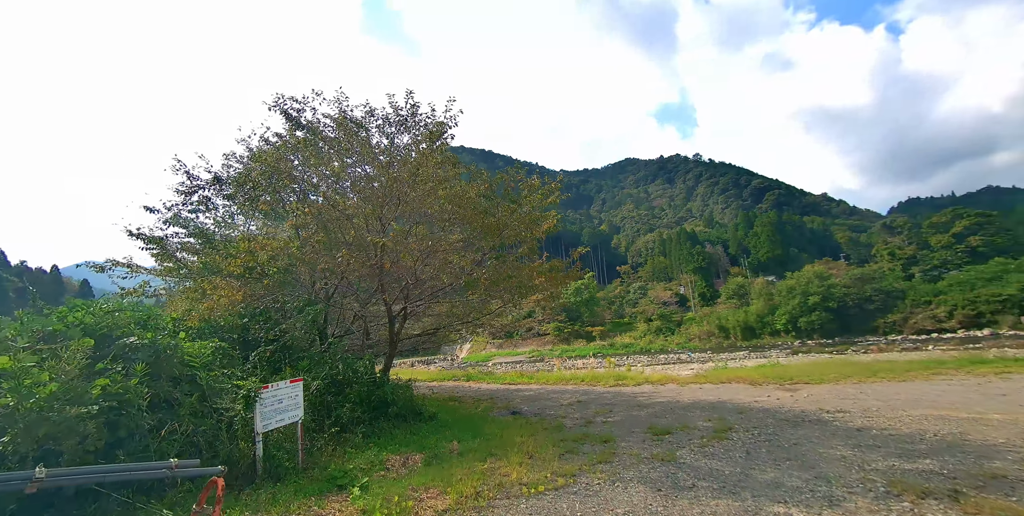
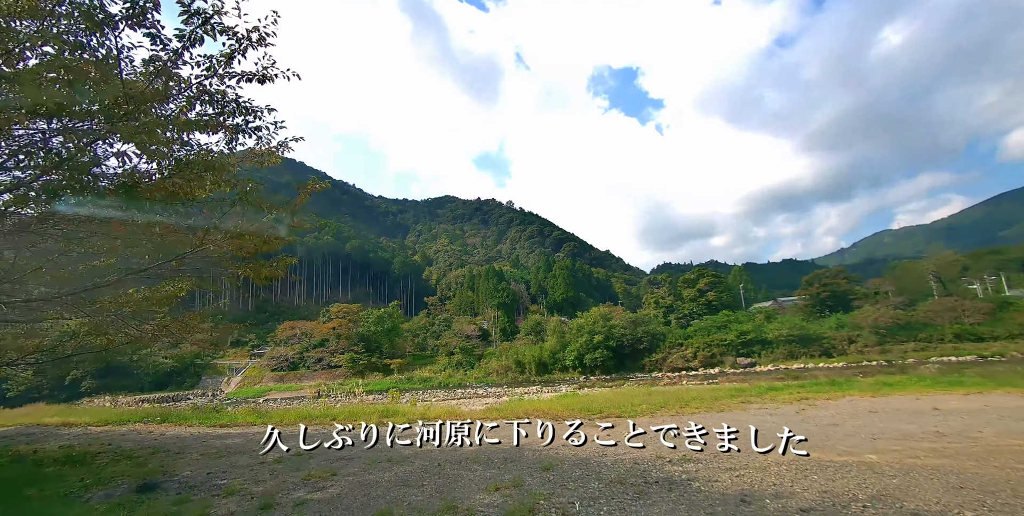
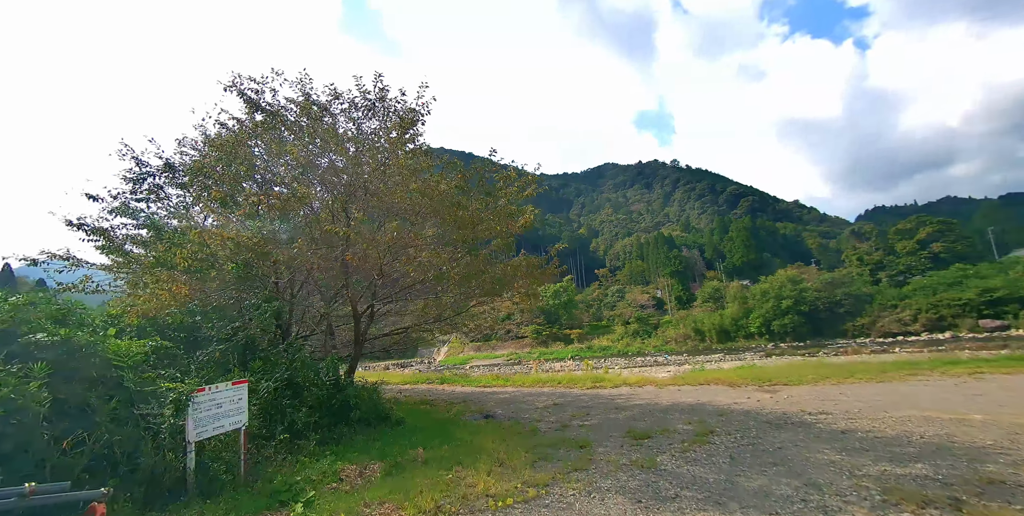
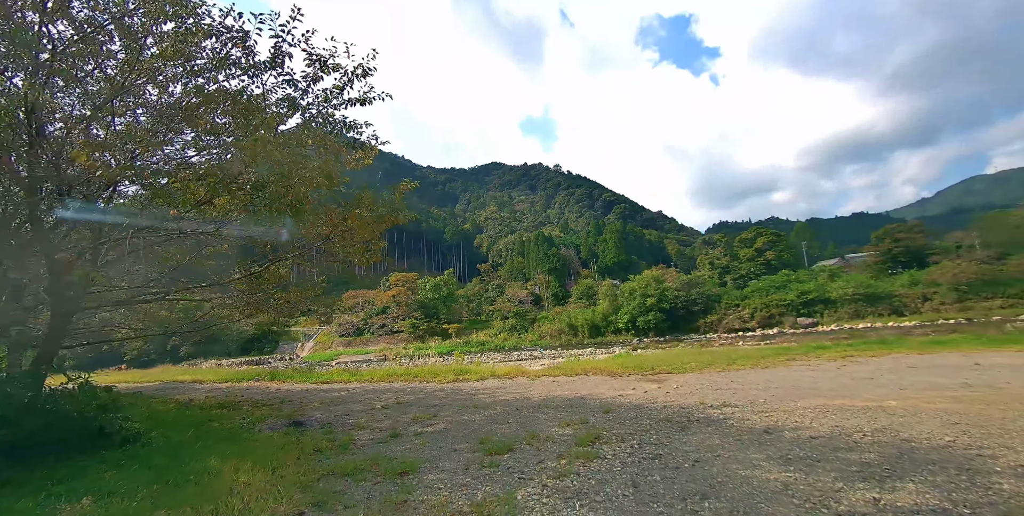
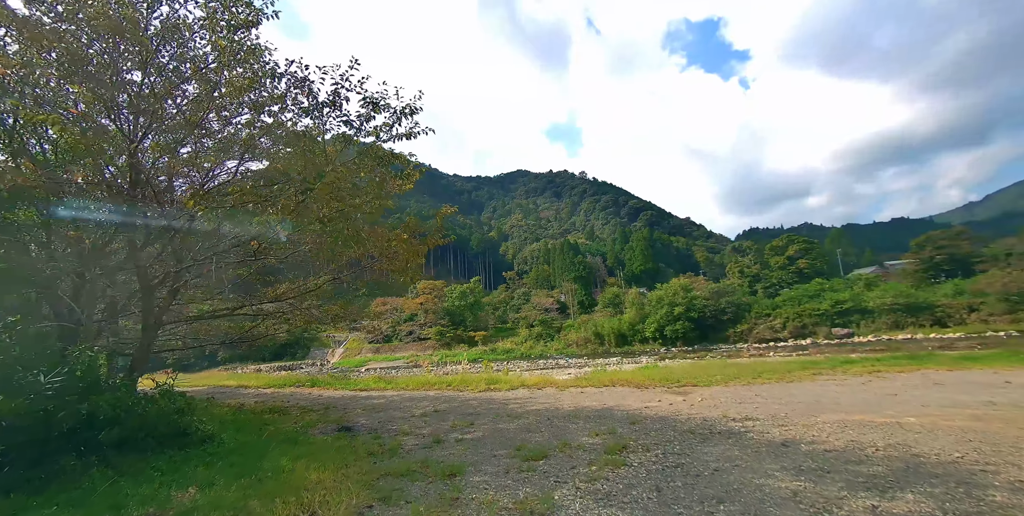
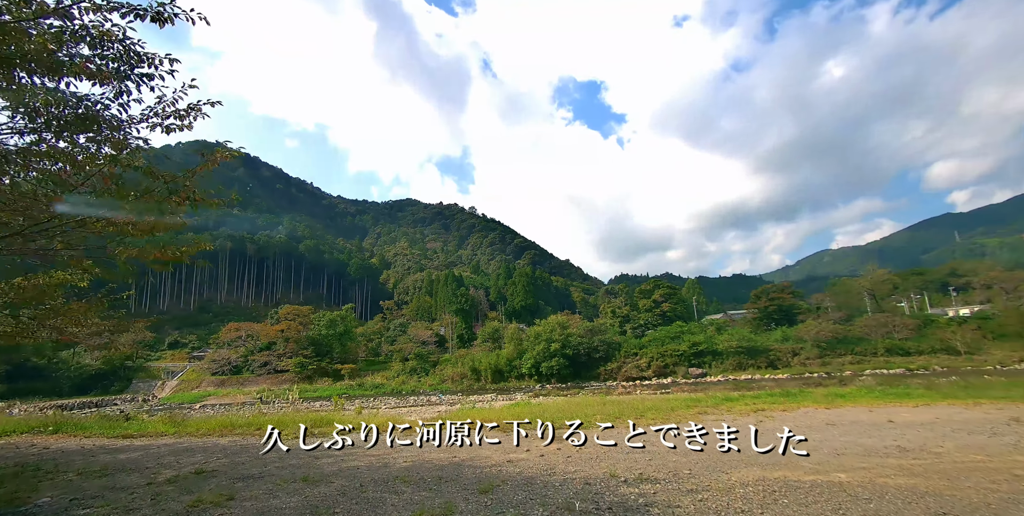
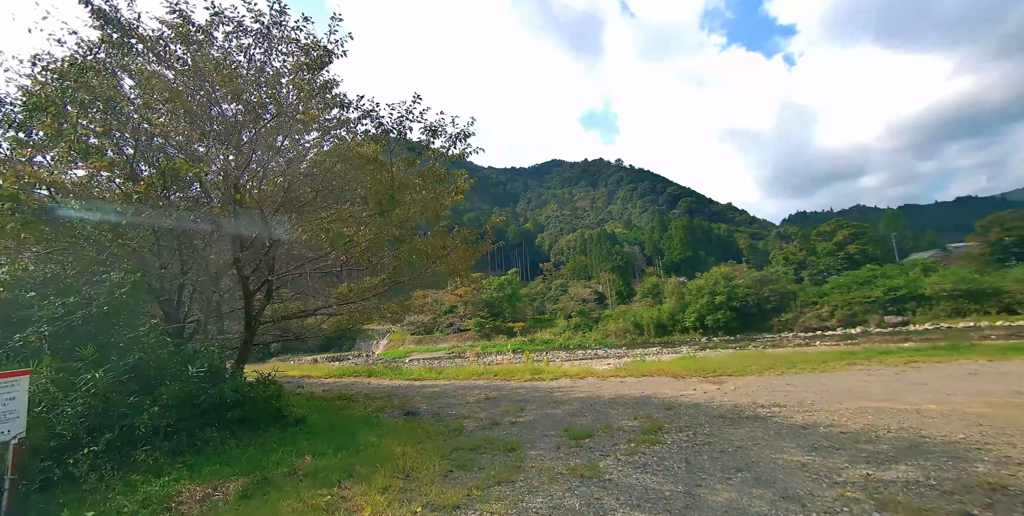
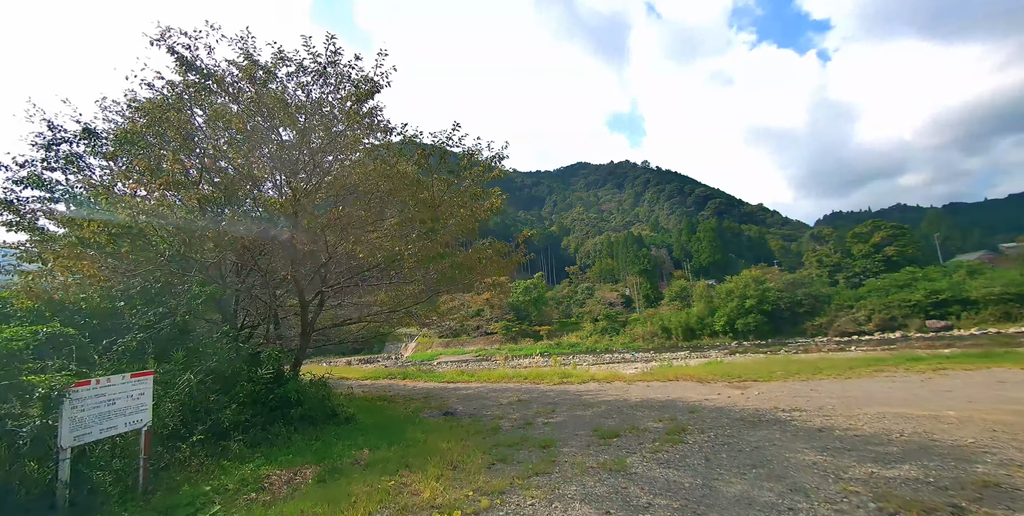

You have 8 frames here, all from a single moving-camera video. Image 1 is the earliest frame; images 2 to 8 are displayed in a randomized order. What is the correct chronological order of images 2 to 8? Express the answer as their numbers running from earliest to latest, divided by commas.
3, 8, 7, 5, 4, 2, 6
